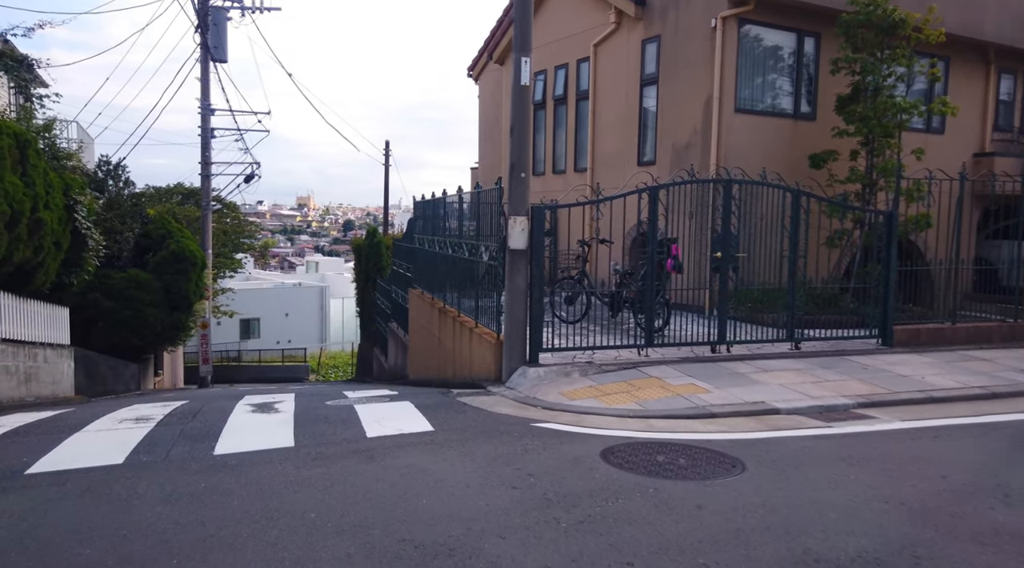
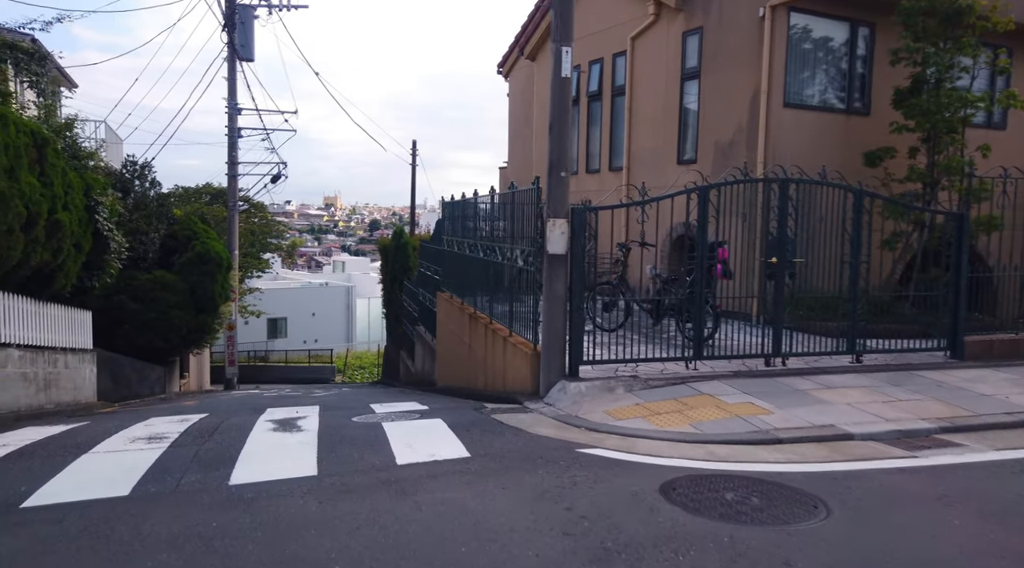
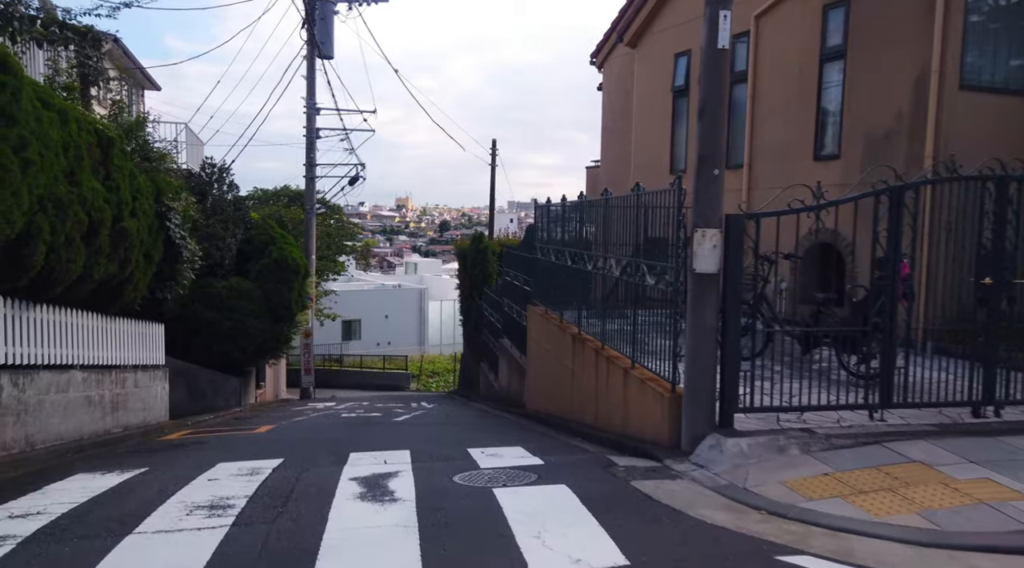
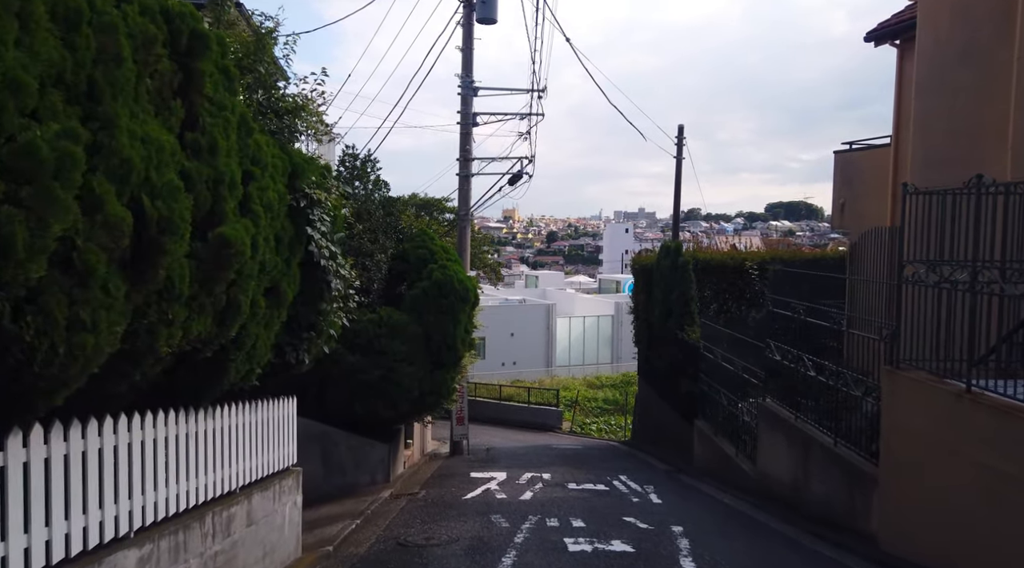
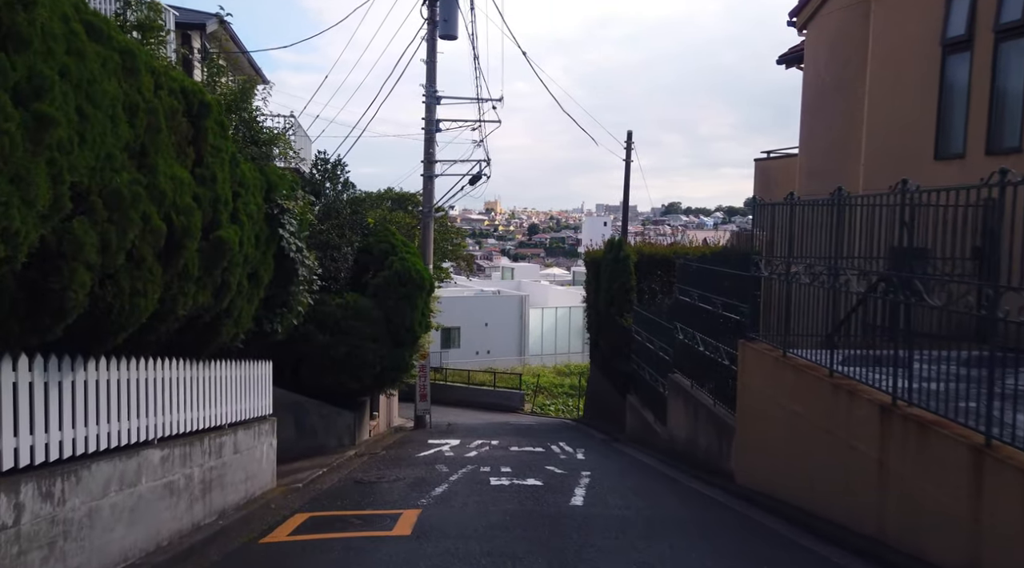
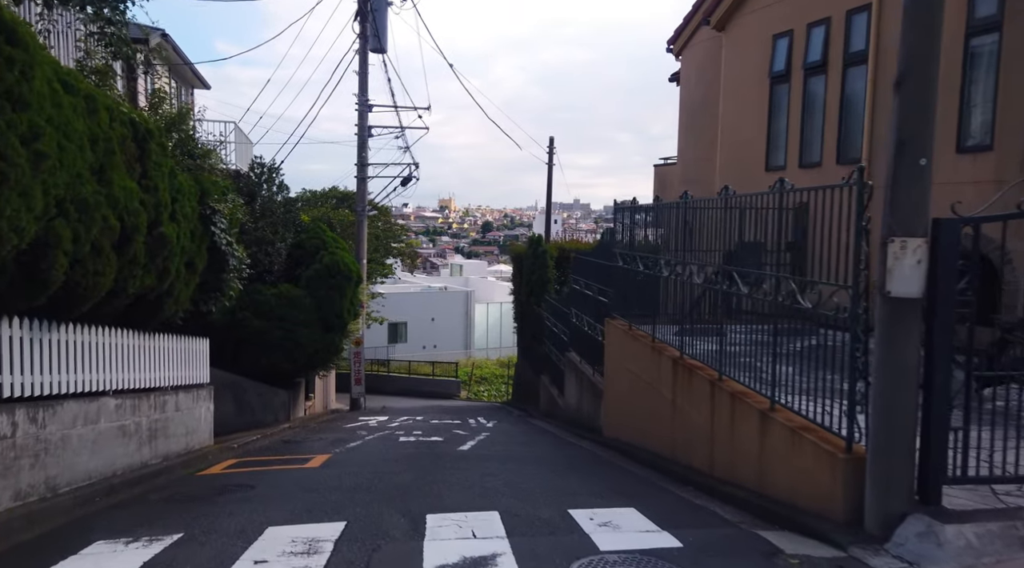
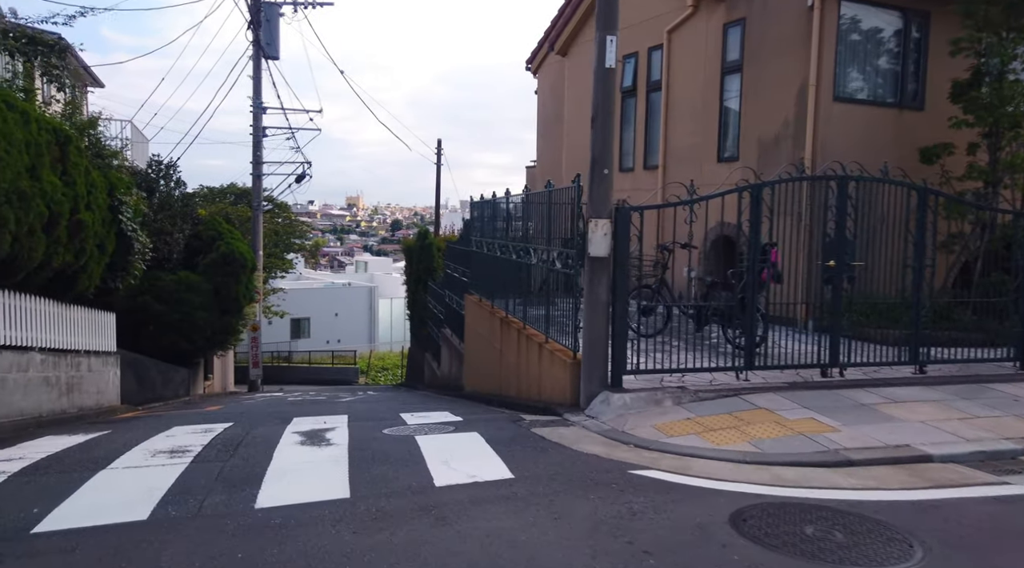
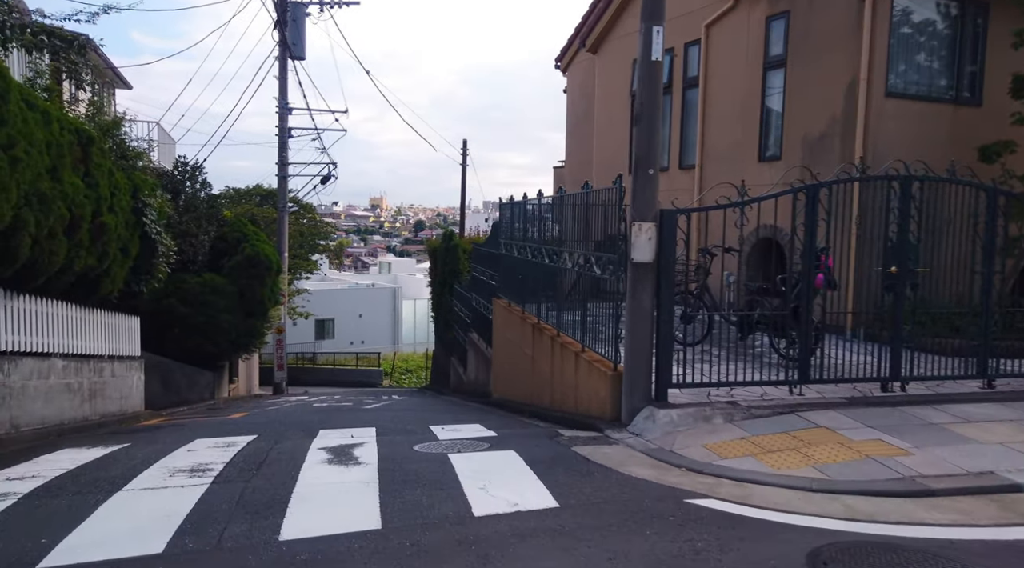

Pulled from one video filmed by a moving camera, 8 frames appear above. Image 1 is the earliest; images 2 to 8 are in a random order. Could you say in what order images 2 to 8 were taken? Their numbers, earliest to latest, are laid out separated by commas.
2, 7, 8, 3, 6, 5, 4
